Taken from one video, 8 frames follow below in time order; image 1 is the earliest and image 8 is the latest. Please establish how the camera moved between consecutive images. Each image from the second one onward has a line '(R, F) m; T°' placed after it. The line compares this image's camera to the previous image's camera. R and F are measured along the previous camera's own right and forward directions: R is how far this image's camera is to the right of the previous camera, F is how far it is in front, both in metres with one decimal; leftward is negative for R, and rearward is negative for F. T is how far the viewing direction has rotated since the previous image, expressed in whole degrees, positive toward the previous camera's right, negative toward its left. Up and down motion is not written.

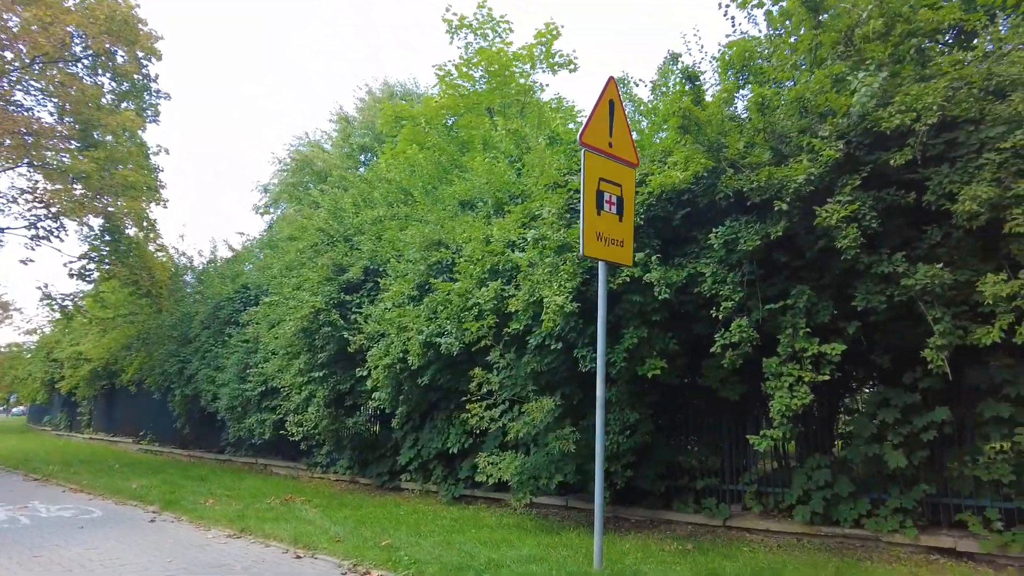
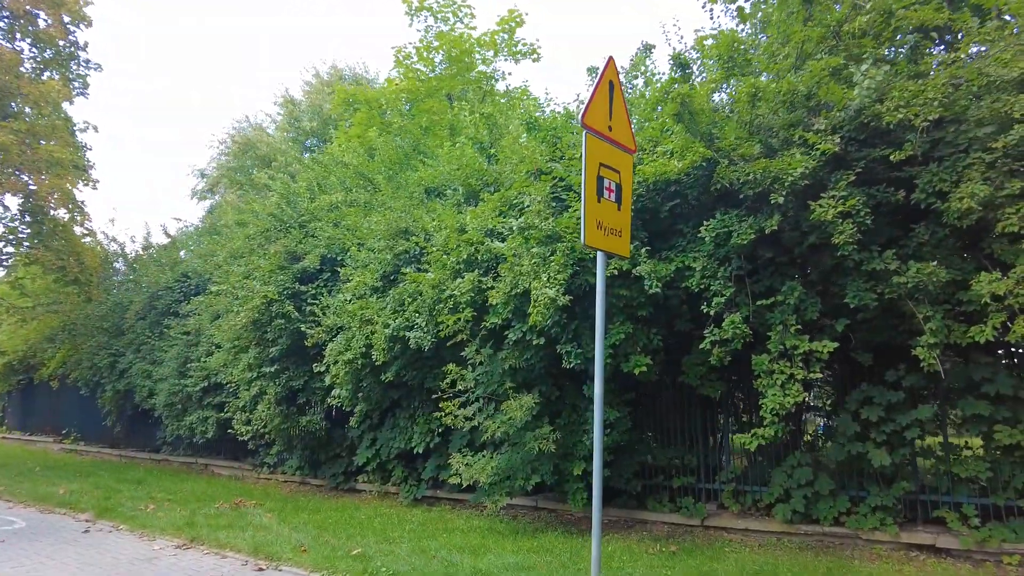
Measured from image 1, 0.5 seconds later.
(-0.5, +0.5) m; +5°
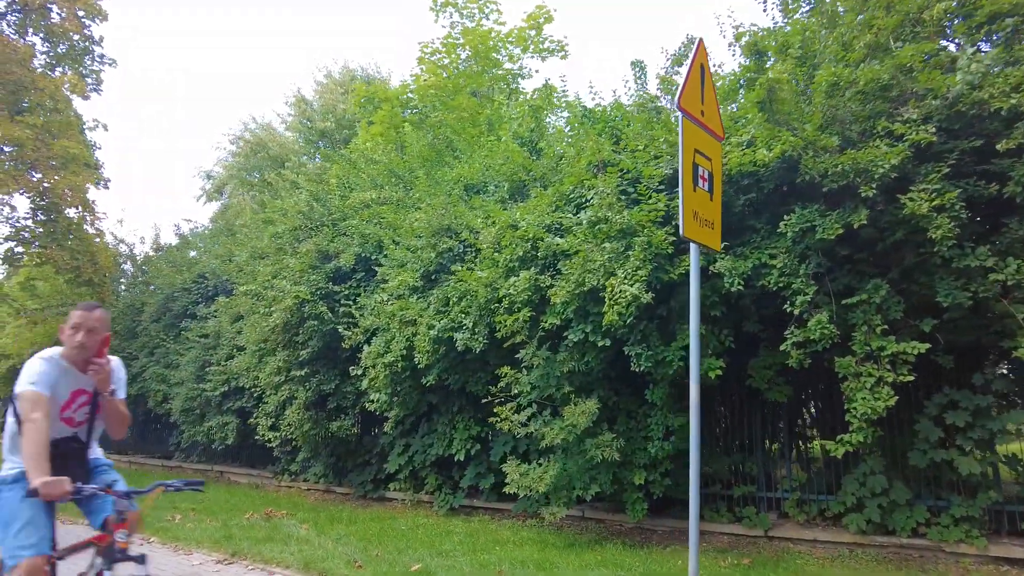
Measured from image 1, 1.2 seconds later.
(-0.8, +0.5) m; 0°
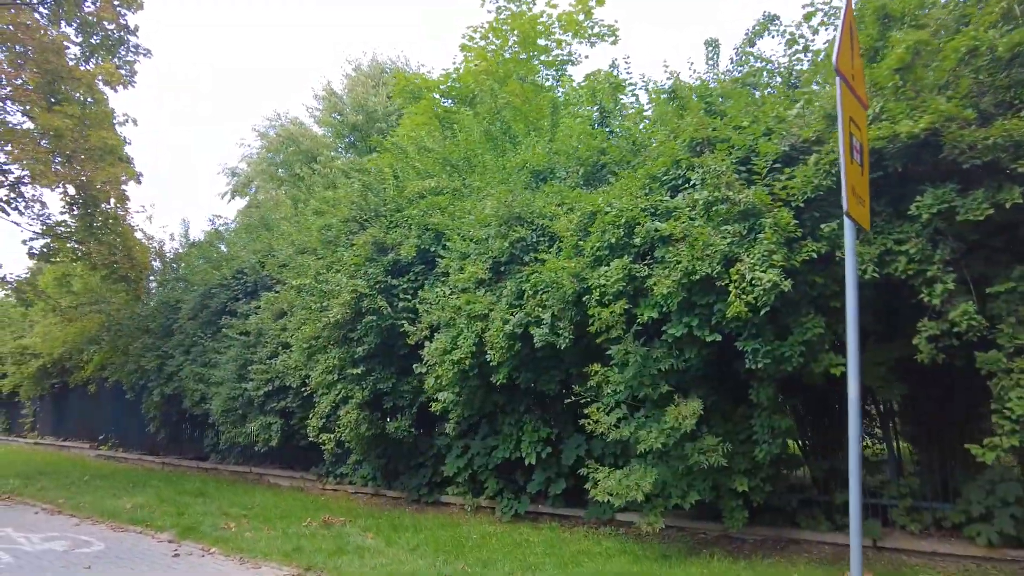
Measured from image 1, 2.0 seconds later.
(-1.0, +0.7) m; -1°
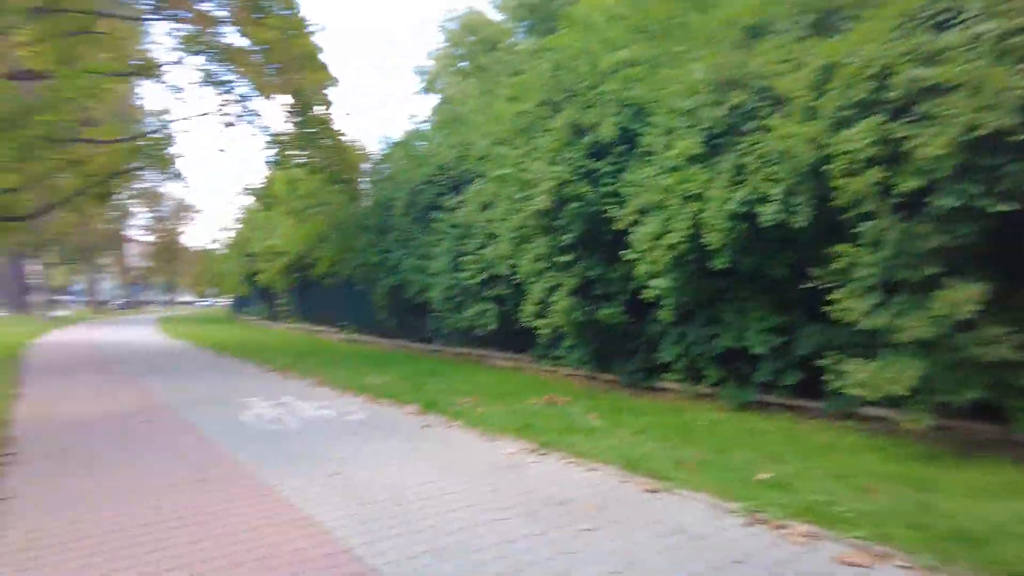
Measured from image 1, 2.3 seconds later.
(-0.4, +0.4) m; -16°
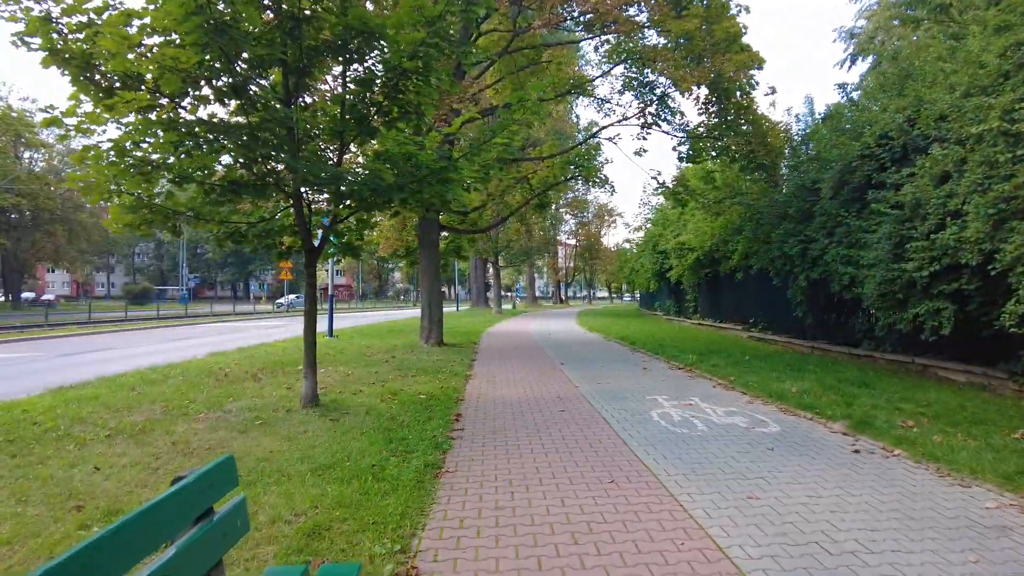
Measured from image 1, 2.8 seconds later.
(-0.6, -0.1) m; -12°
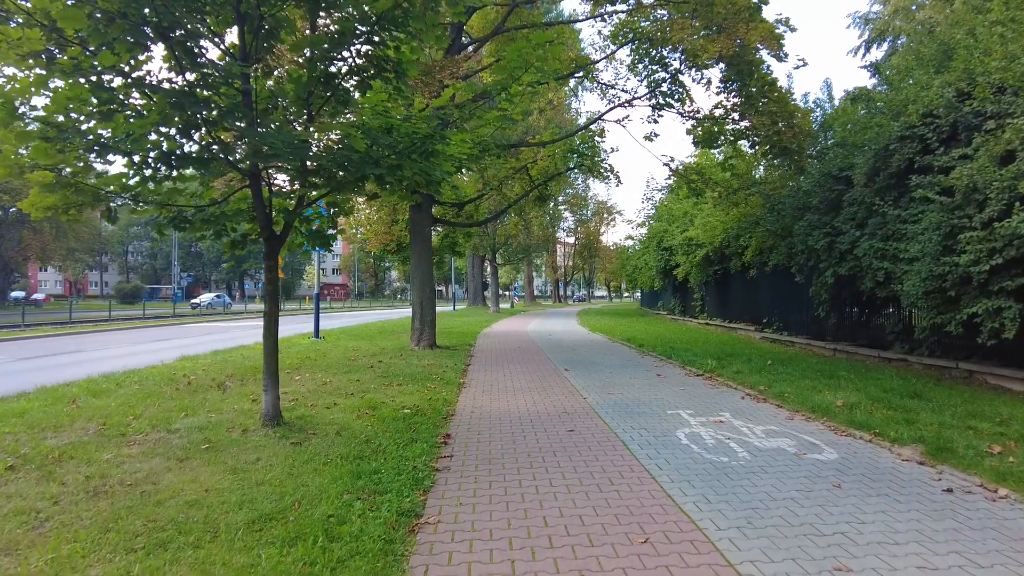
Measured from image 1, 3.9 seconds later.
(0.0, +1.1) m; 0°
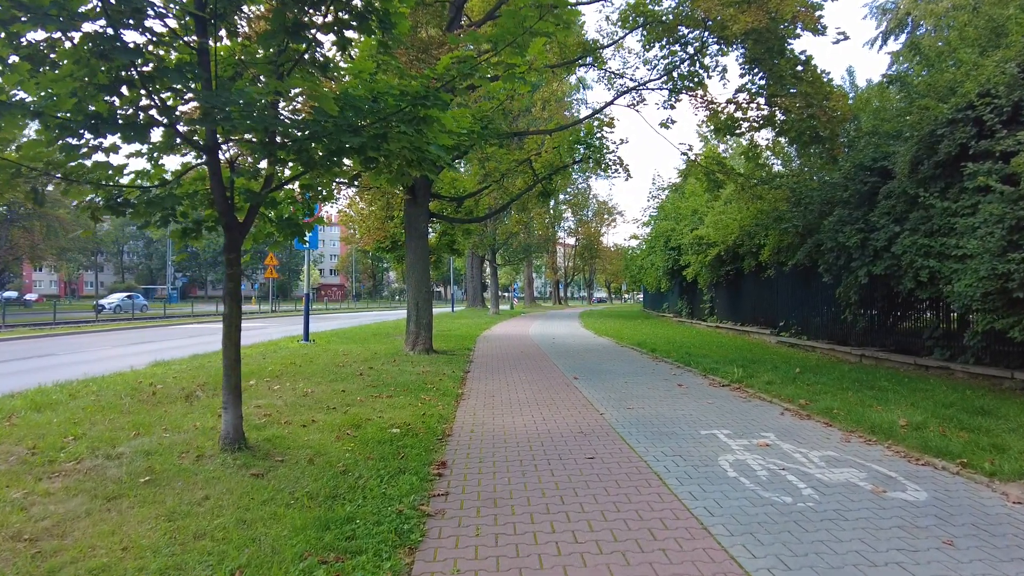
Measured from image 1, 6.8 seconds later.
(-0.1, +0.9) m; 0°
